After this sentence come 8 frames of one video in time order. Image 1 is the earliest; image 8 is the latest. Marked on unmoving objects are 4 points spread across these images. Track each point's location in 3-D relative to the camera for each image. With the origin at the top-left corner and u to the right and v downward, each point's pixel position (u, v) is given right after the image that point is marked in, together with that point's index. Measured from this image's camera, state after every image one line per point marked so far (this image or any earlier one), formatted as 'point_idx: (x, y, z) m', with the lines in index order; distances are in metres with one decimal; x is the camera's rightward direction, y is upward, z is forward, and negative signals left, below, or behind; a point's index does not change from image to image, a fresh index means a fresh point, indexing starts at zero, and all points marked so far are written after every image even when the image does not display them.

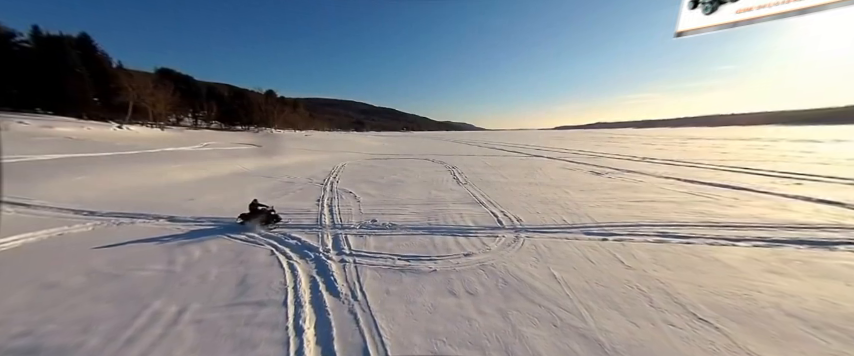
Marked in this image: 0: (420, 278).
0: (-0.1, -1.4, +3.6) m
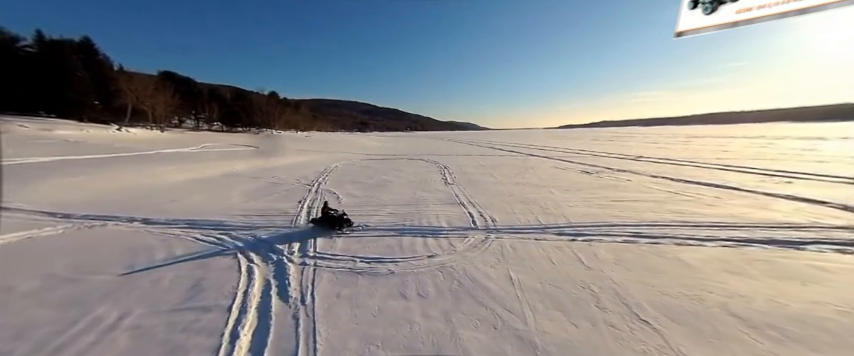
0: (-0.7, -1.4, +3.5) m
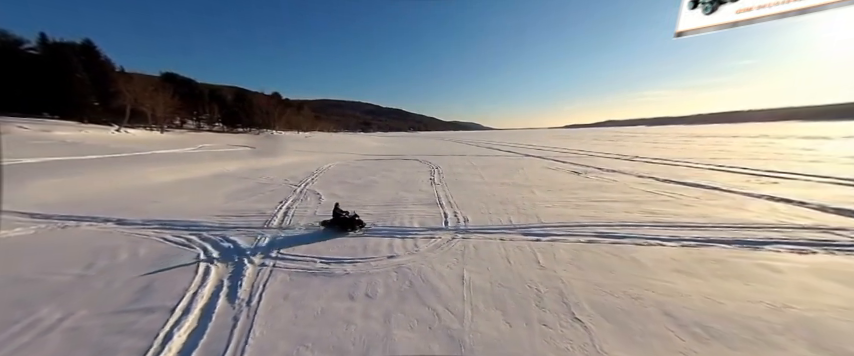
0: (-1.3, -1.4, +3.5) m
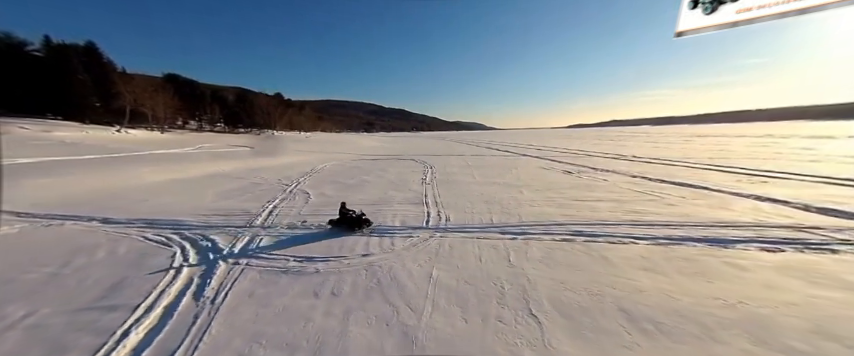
0: (-1.8, -1.4, +3.6) m
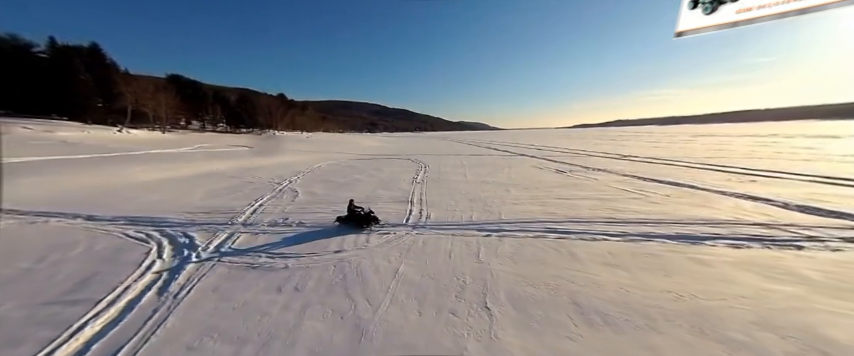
0: (-2.2, -1.3, +3.6) m
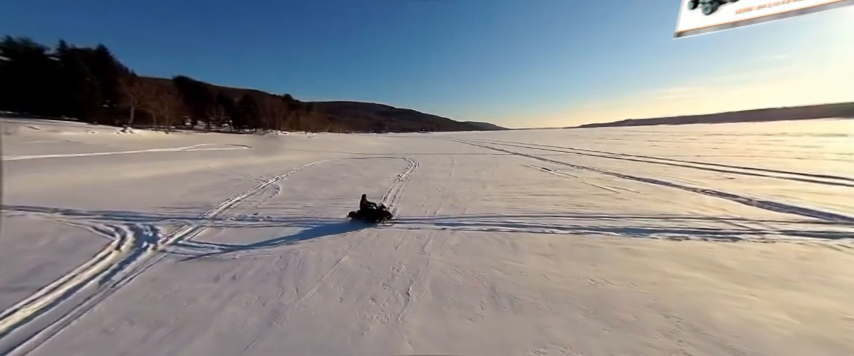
0: (-3.1, -1.2, +3.7) m
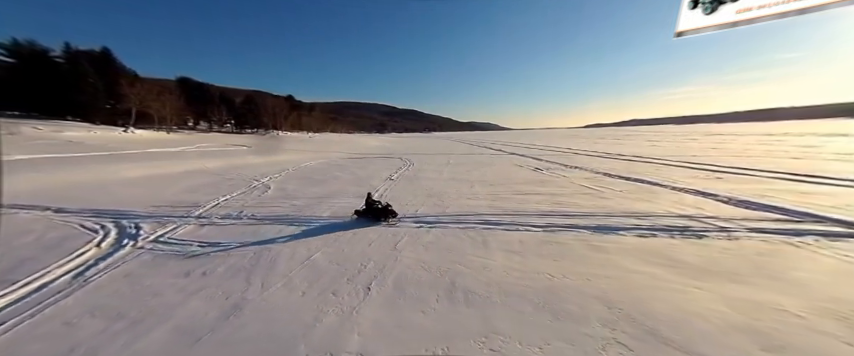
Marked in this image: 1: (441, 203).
0: (-3.5, -1.2, +3.8) m
1: (+0.5, -0.7, +7.3) m
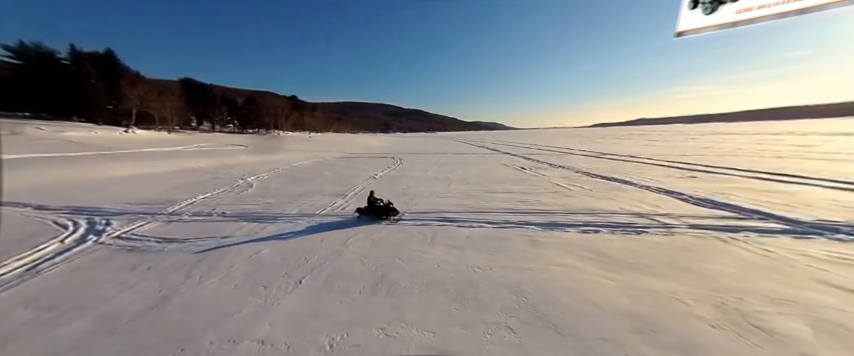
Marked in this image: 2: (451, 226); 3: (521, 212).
0: (-4.4, -1.2, +3.9) m
1: (-0.4, -0.7, +7.4) m
2: (+0.5, -0.9, +5.0) m
3: (+2.3, -0.8, +6.1) m
